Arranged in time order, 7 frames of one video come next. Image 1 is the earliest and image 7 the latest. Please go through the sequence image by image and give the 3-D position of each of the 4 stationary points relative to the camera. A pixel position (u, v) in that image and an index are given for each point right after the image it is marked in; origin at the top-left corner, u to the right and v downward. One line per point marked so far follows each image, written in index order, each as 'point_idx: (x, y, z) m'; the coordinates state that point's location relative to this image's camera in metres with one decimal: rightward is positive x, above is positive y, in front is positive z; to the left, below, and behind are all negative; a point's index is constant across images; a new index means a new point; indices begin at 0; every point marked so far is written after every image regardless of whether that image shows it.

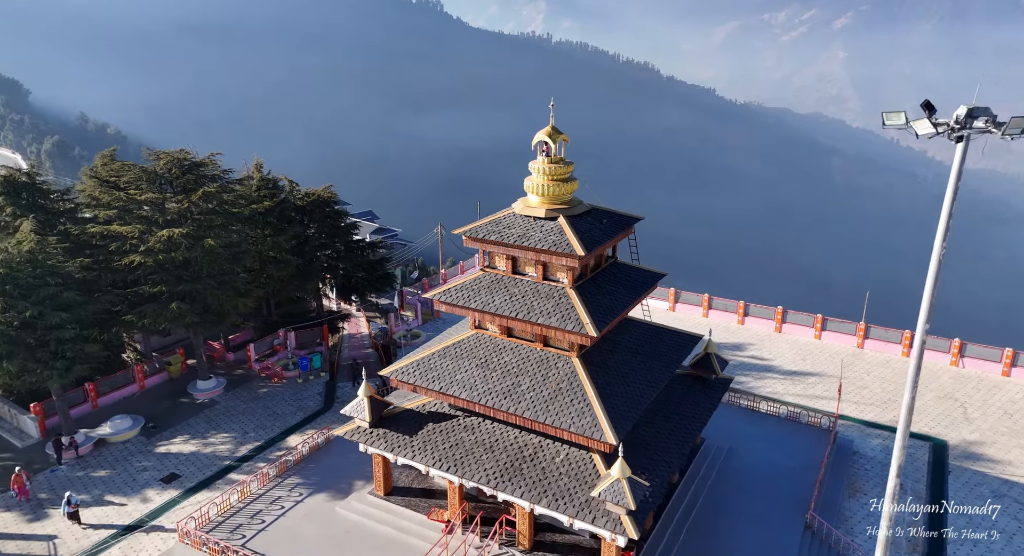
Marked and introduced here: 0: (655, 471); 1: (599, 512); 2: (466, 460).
0: (+3.6, -4.9, +18.6) m
1: (+2.1, -5.6, +17.3) m
2: (-1.2, -4.7, +18.8) m
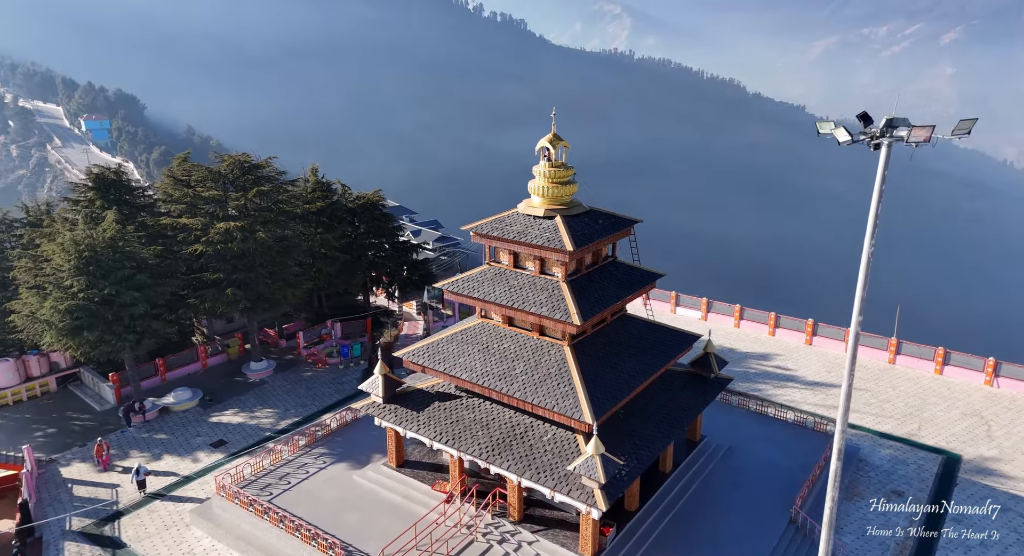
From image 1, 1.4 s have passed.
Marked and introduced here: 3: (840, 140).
0: (+3.4, -4.8, +20.0) m
1: (+1.7, -5.4, +18.9) m
2: (-1.4, -4.5, +20.7) m
3: (+6.4, +2.7, +14.3) m
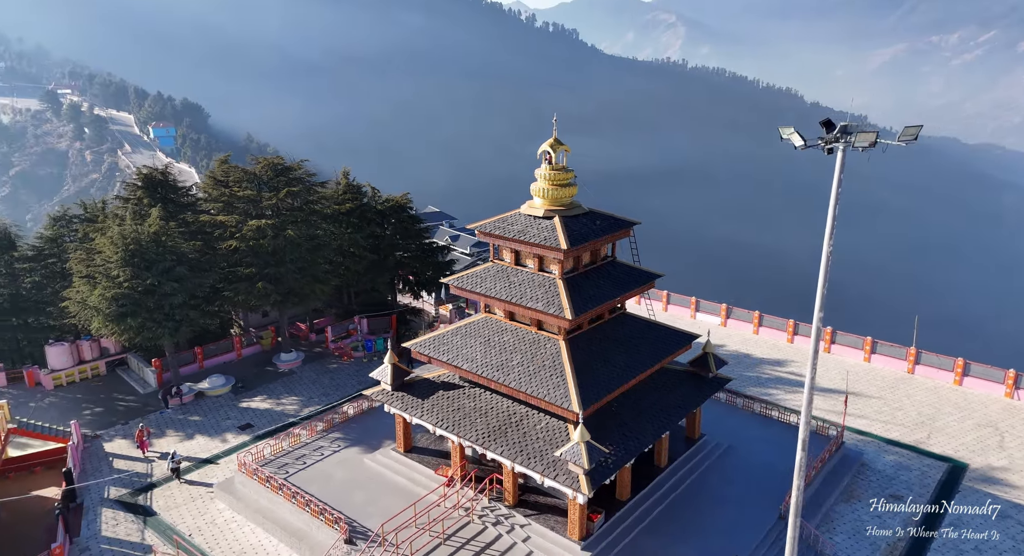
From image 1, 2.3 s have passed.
0: (+3.2, -4.8, +21.0) m
1: (+1.4, -5.3, +20.0) m
2: (-1.5, -4.4, +22.0) m
3: (+5.9, +2.8, +15.1) m
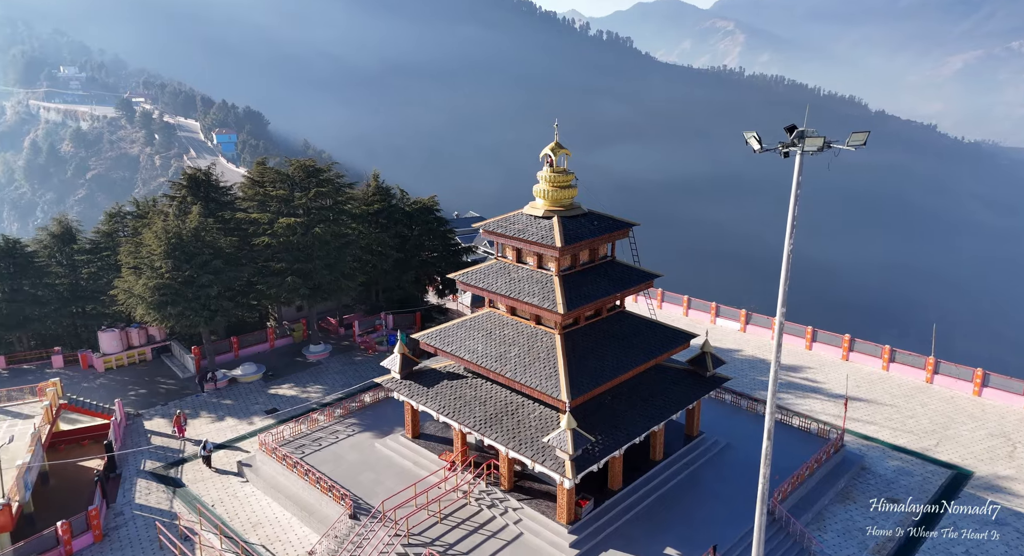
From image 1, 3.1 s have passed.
0: (+3.0, -4.7, +21.9) m
1: (+1.1, -5.2, +21.1) m
2: (-1.6, -4.2, +23.4) m
3: (+5.4, +2.8, +16.0) m
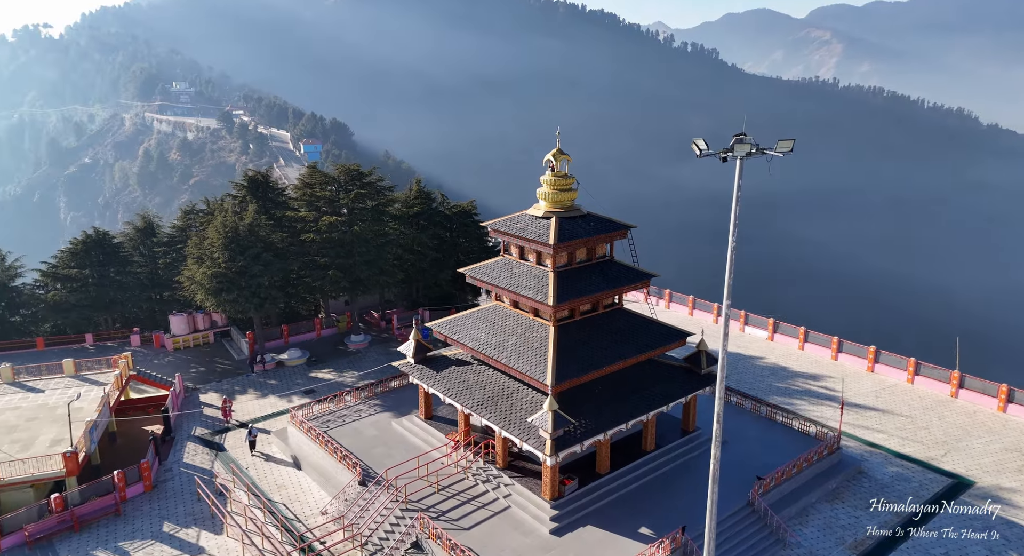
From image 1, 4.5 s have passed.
0: (+2.6, -4.6, +23.6) m
1: (+0.7, -5.0, +23.0) m
2: (-1.7, -4.0, +25.6) m
3: (+4.6, +3.0, +17.5) m
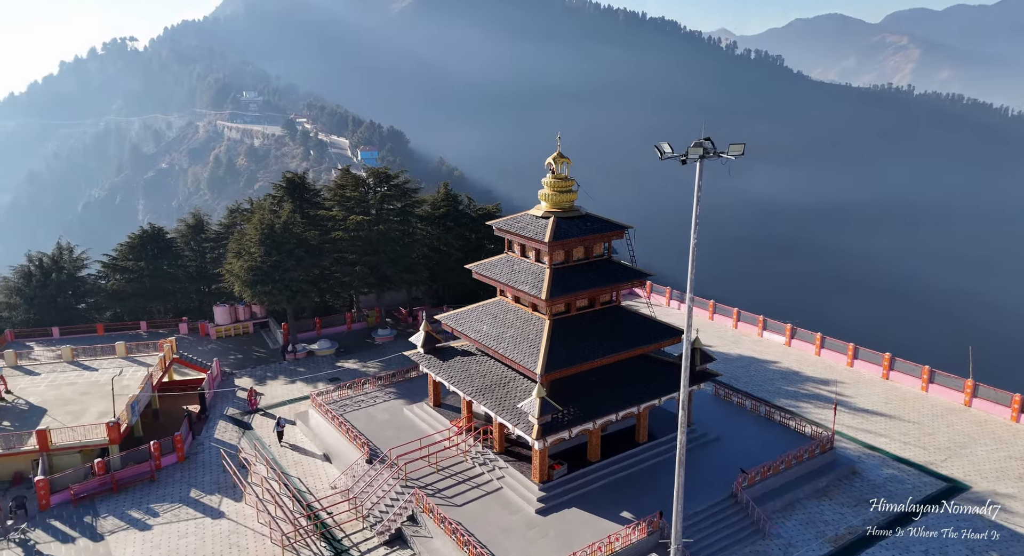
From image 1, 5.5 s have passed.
0: (+2.4, -4.5, +24.9) m
1: (+0.4, -4.8, +24.4) m
2: (-1.8, -3.8, +27.2) m
3: (+4.0, +3.2, +18.8) m
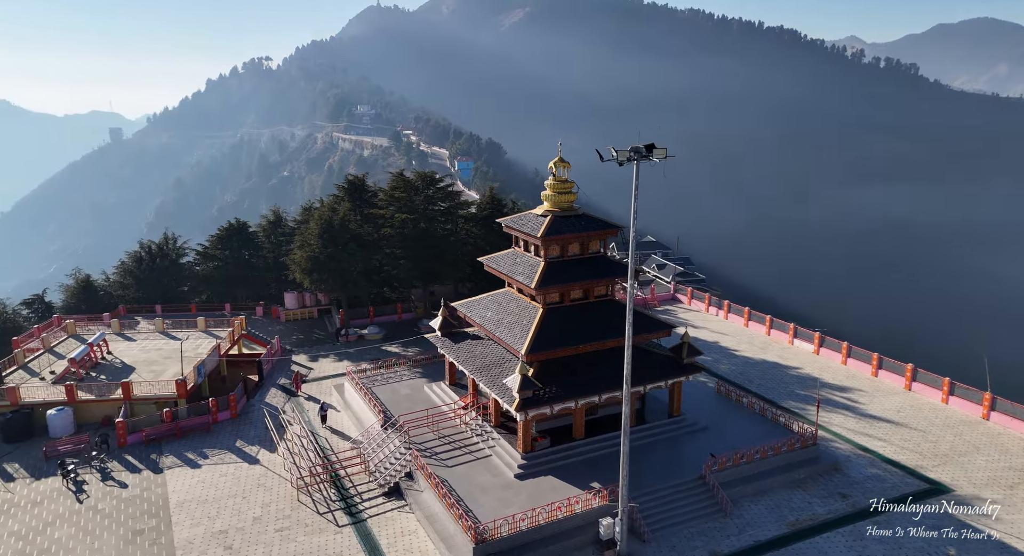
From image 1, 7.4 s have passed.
0: (+1.9, -4.1, +27.5) m
1: (-0.1, -4.4, +27.3) m
2: (-1.8, -3.4, +30.4) m
3: (+2.9, +3.6, +21.3) m
